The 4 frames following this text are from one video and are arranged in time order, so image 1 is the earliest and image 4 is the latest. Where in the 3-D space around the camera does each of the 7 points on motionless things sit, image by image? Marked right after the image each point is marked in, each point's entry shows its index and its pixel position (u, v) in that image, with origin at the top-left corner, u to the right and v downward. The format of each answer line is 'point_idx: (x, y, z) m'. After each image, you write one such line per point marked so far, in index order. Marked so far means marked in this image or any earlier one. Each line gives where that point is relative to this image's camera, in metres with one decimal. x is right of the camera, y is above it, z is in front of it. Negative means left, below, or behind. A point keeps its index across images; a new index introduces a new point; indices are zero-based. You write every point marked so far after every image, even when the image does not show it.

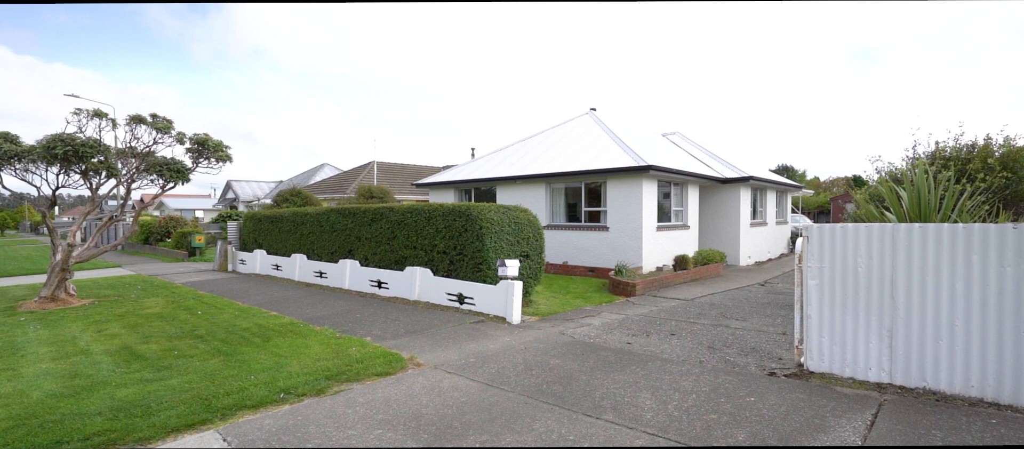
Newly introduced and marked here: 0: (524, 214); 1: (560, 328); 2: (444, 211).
0: (+0.3, +0.2, +10.2) m
1: (+0.7, -1.5, +7.8) m
2: (-1.3, +0.3, +10.2) m
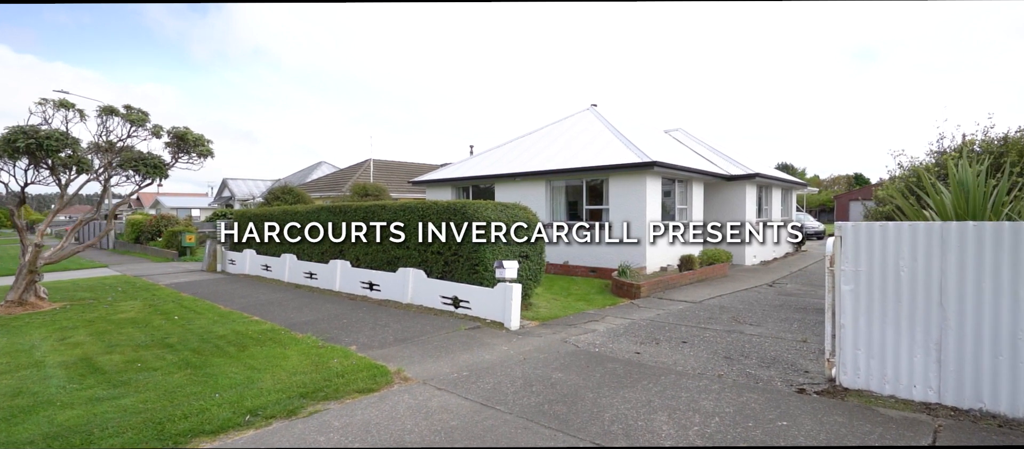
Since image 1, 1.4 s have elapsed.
0: (+0.2, +0.2, +9.6) m
1: (+0.7, -1.5, +7.2) m
2: (-1.3, +0.3, +9.7) m
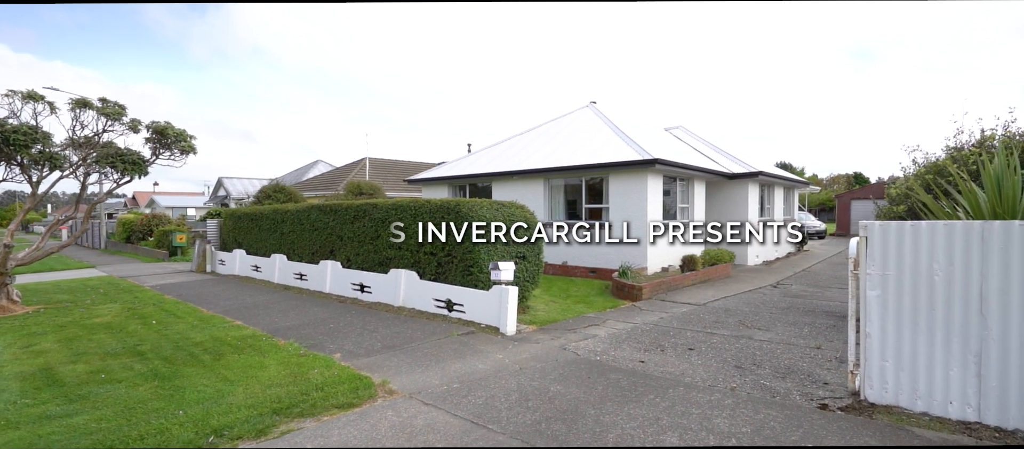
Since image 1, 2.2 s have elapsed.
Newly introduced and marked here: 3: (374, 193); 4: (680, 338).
0: (+0.2, +0.3, +9.2) m
1: (+0.6, -1.5, +6.8) m
2: (-1.4, +0.3, +9.2) m
3: (-5.0, +1.1, +19.5) m
4: (+2.2, -1.5, +6.9) m
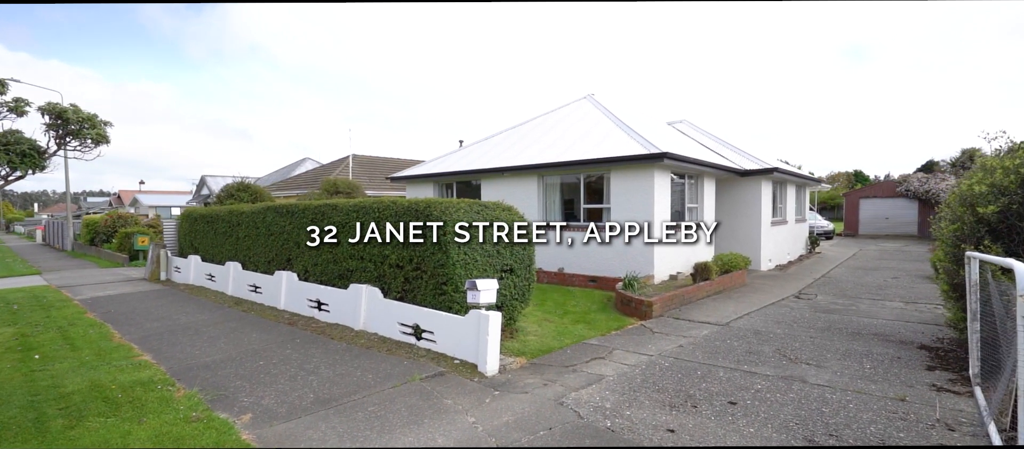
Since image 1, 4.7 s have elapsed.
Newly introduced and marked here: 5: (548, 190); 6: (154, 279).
0: (0.0, +0.2, +7.5) m
1: (+0.4, -1.6, +5.1) m
2: (-1.6, +0.2, +7.6) m
3: (-5.3, +1.1, +17.8) m
4: (+2.0, -1.5, +5.3) m
5: (+0.9, +0.8, +12.9) m
6: (-9.7, -1.5, +14.6) m
